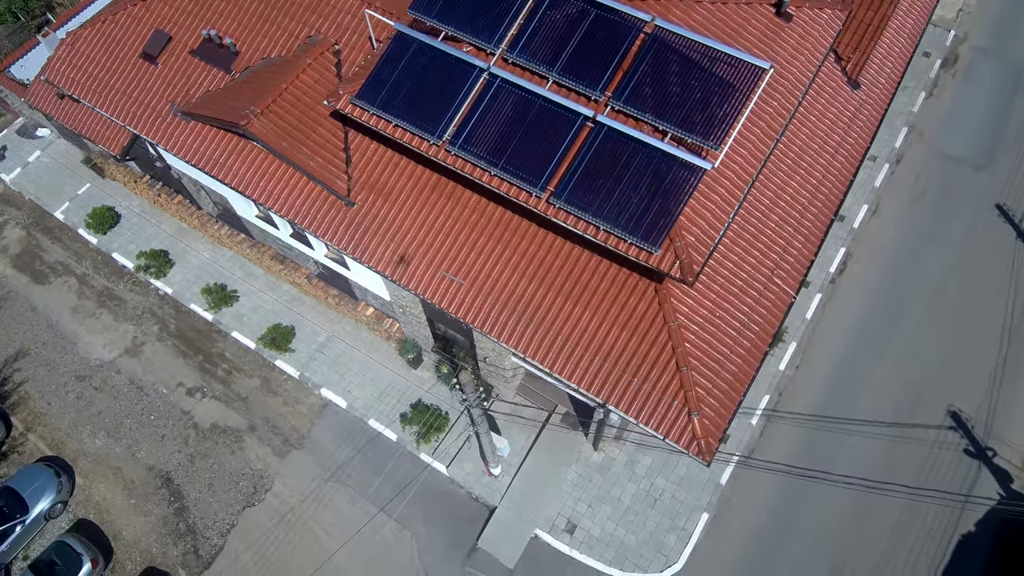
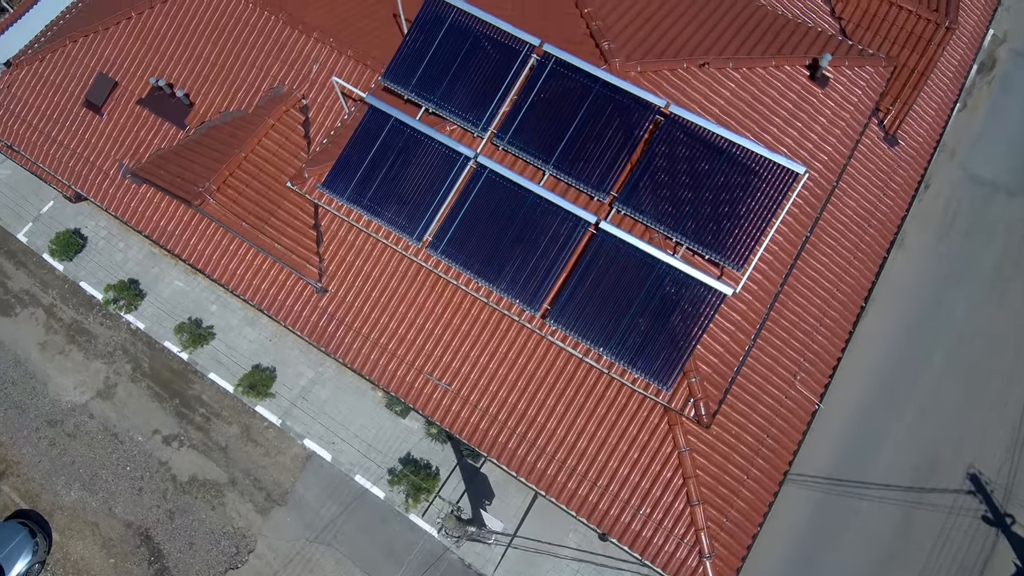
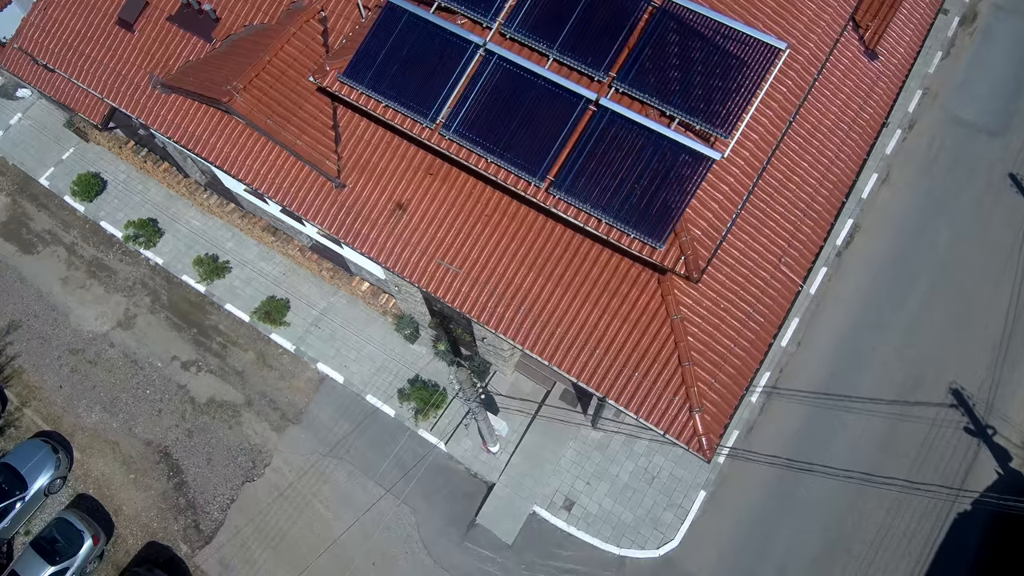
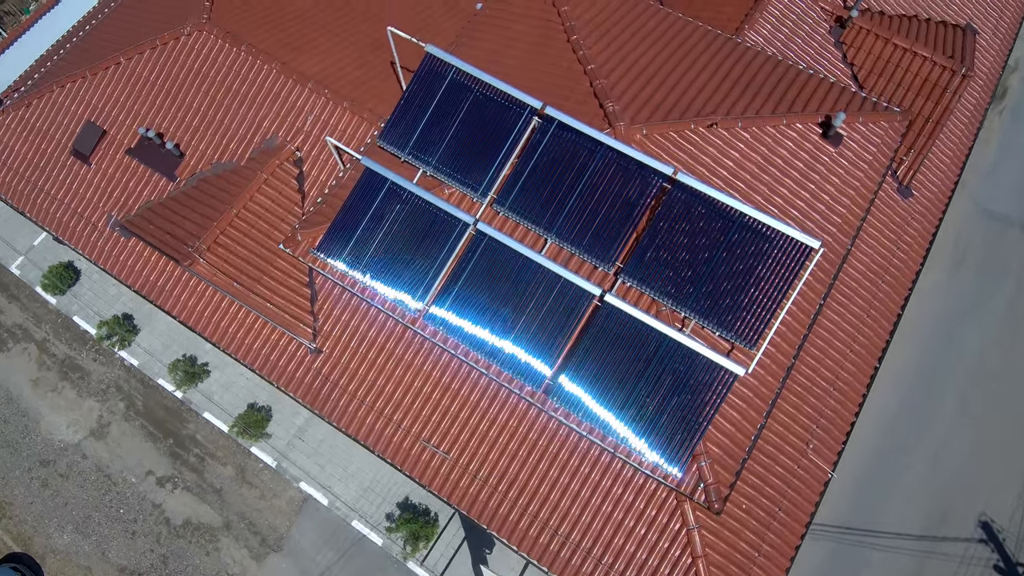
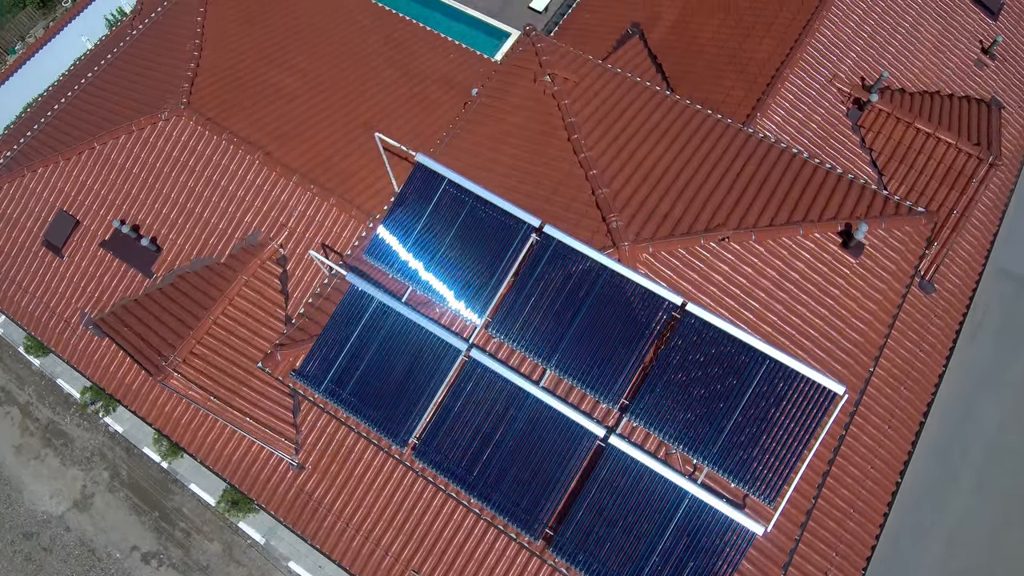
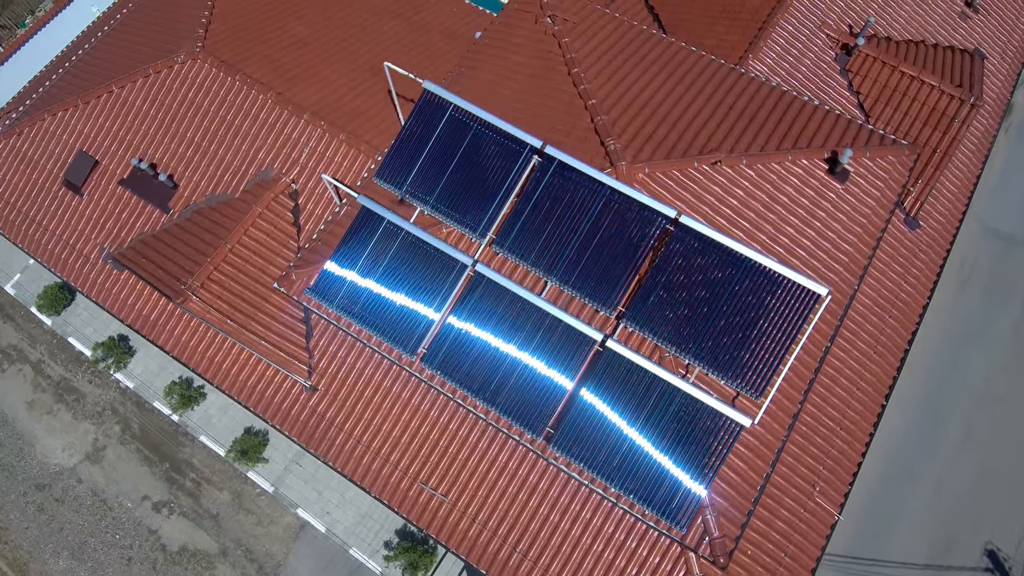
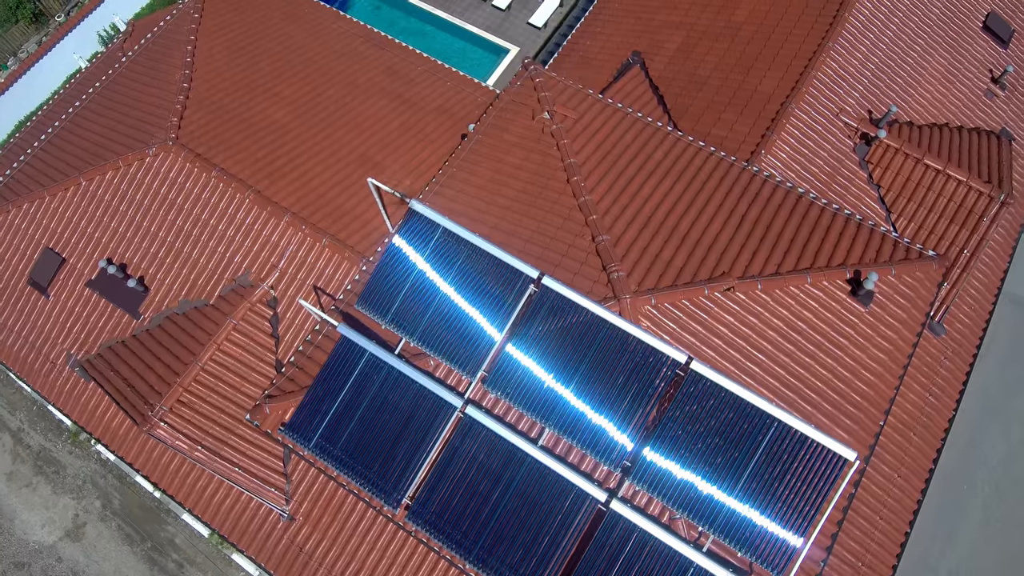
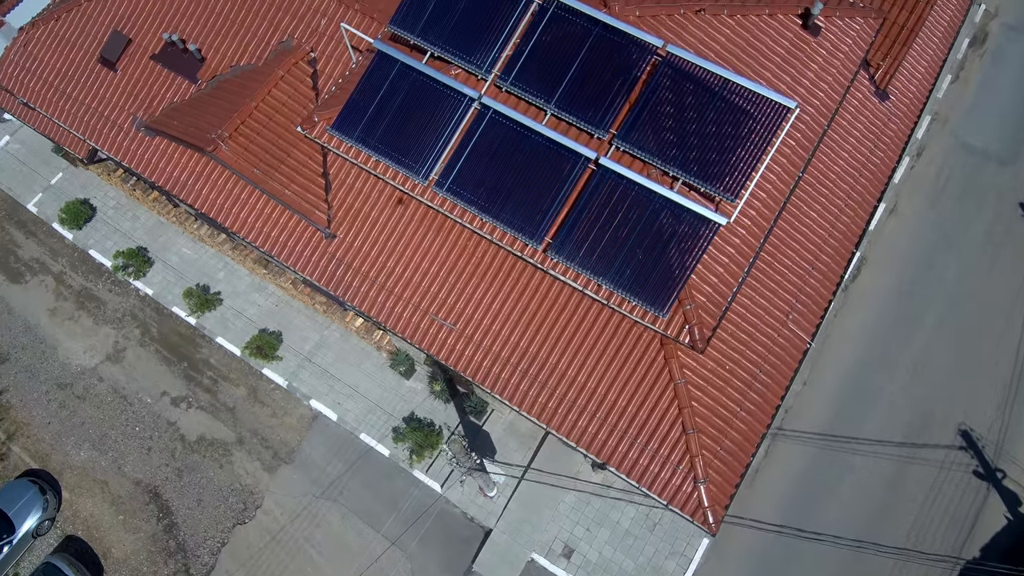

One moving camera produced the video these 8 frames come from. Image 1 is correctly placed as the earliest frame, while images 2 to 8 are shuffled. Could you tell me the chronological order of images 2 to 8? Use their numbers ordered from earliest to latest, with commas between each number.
3, 8, 2, 4, 6, 5, 7
